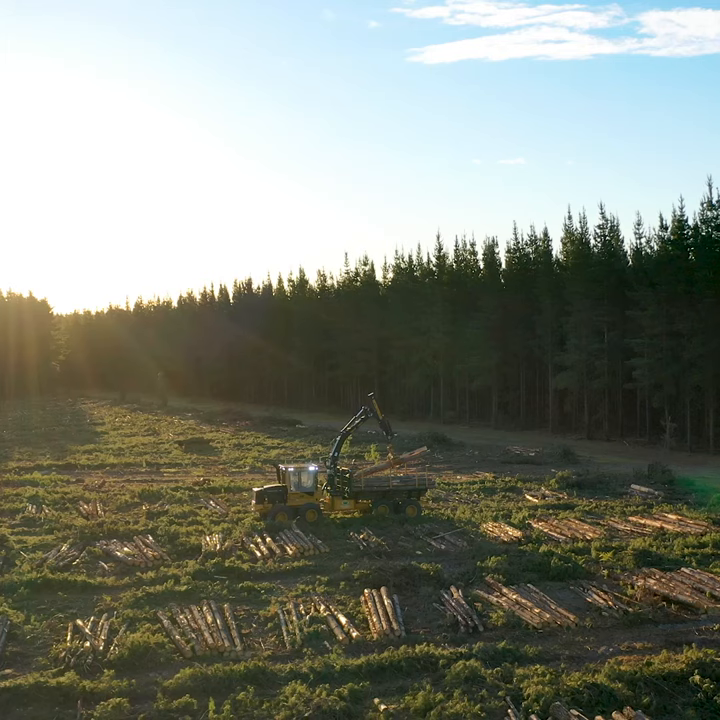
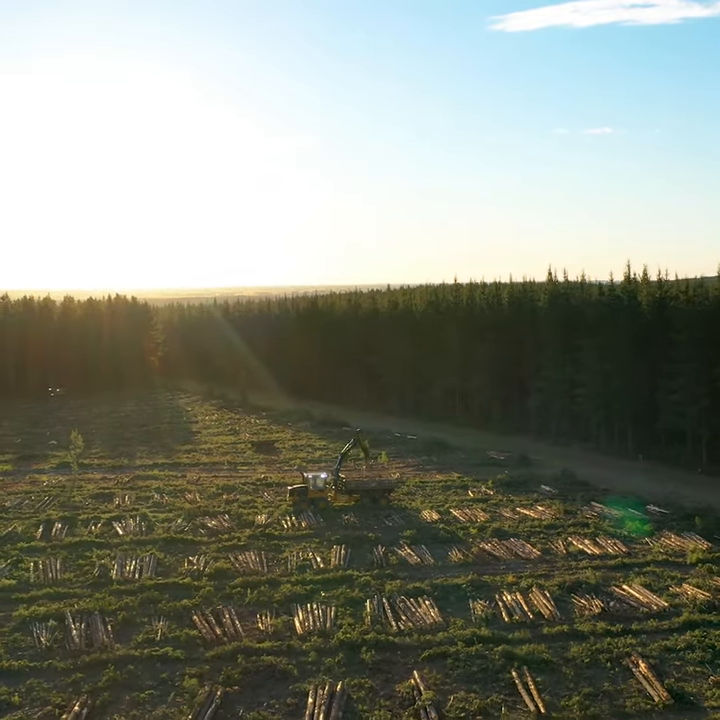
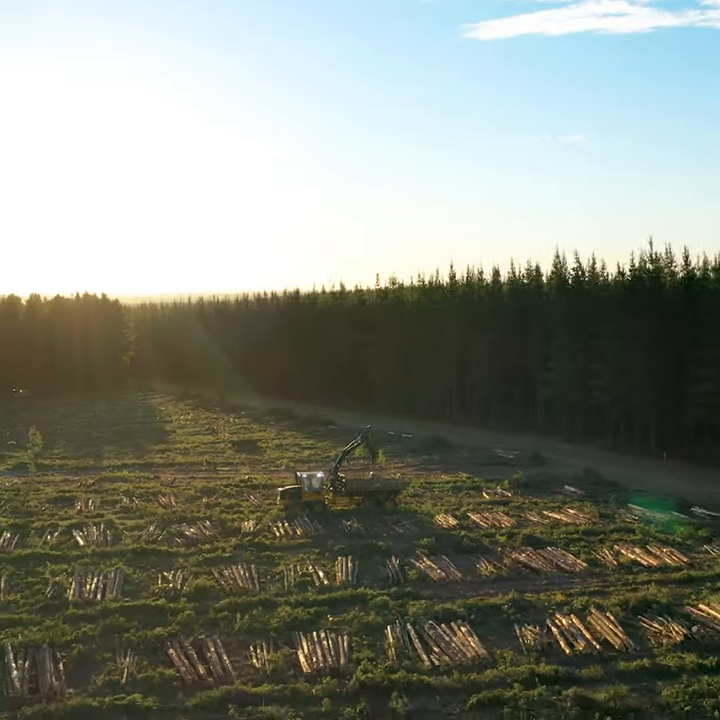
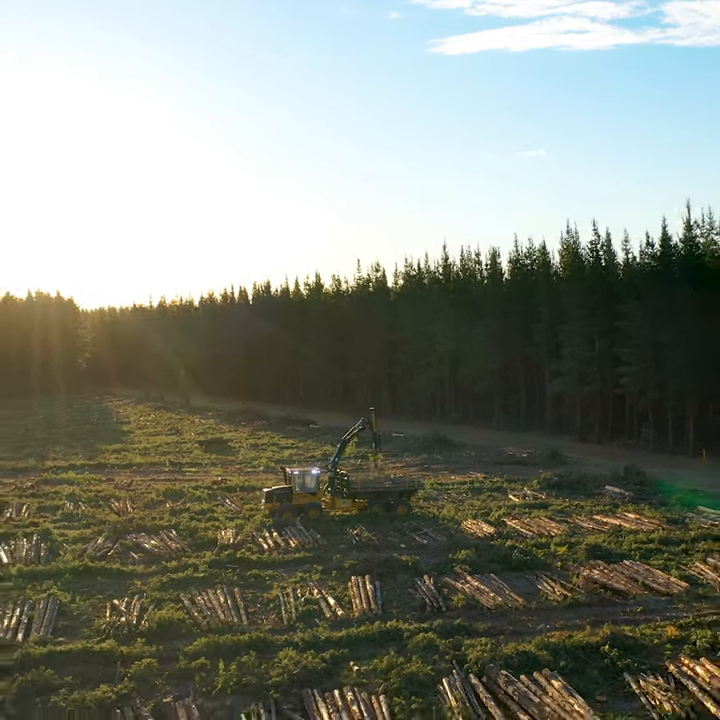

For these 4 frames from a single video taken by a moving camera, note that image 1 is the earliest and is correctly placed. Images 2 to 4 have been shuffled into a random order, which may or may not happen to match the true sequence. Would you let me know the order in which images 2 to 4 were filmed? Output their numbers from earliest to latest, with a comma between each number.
4, 3, 2
